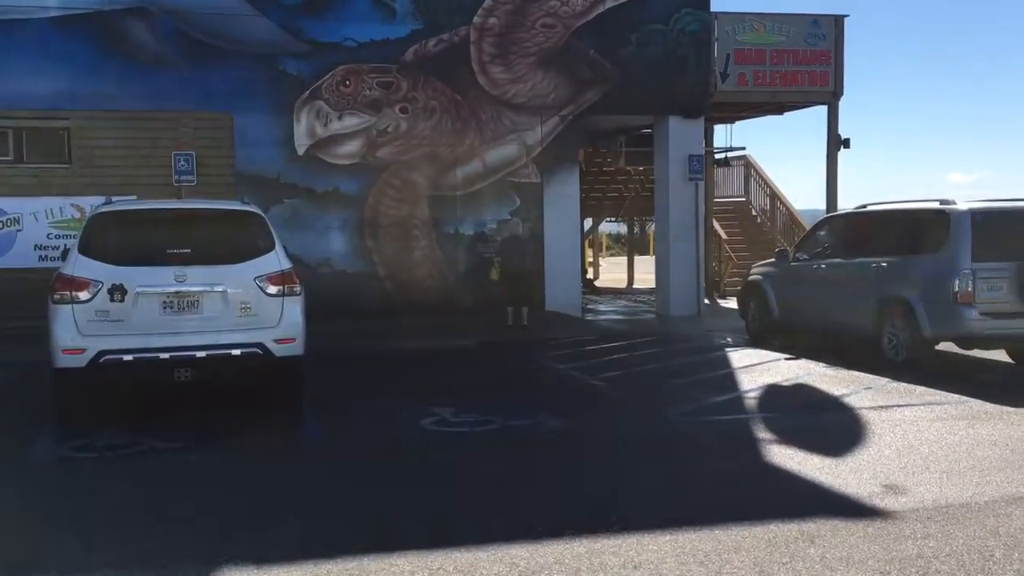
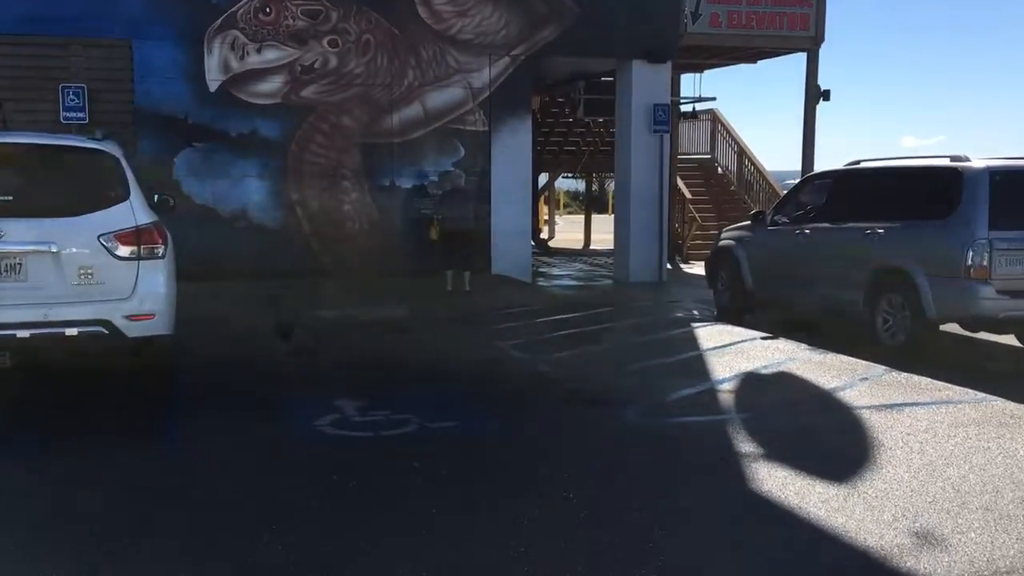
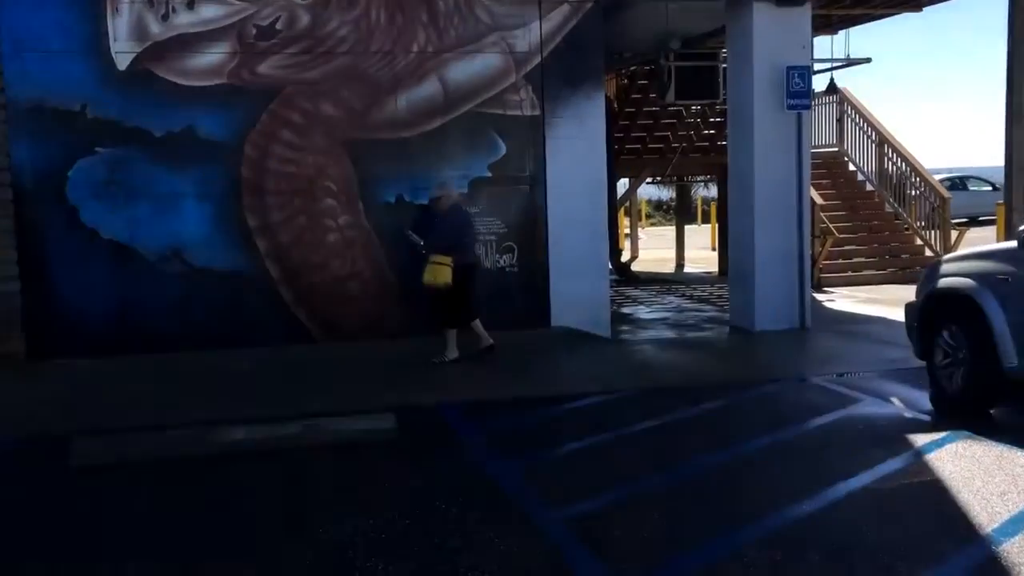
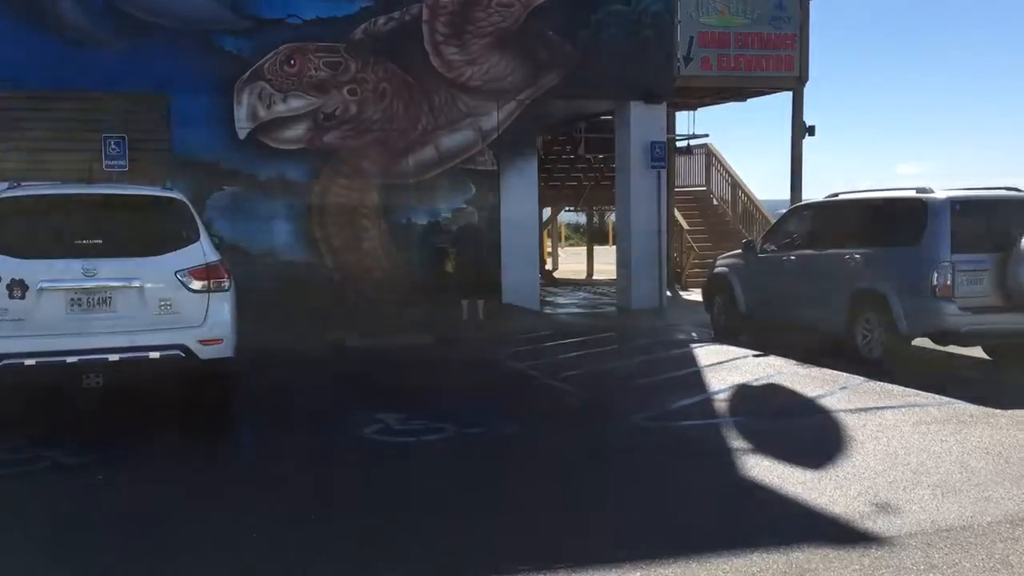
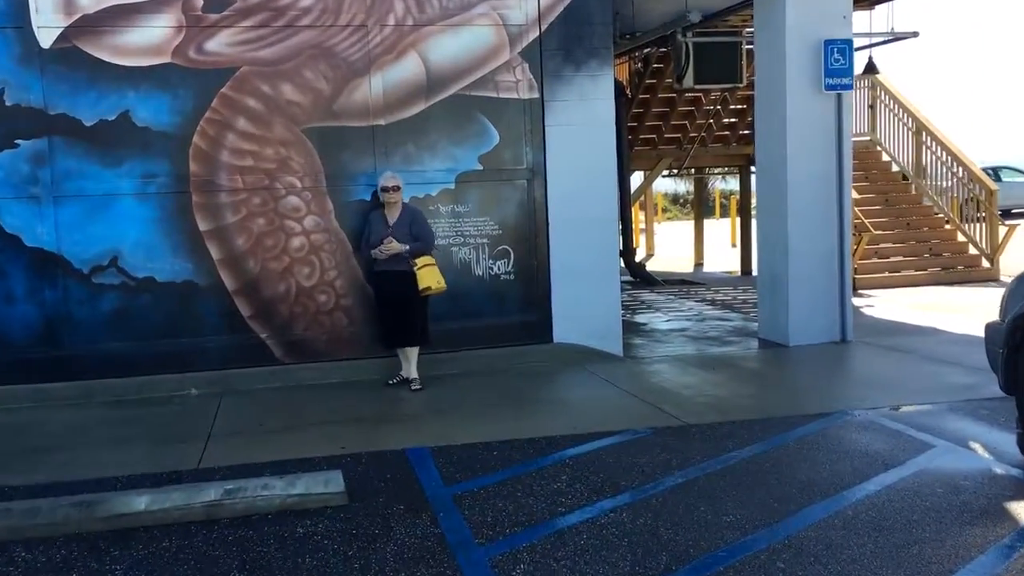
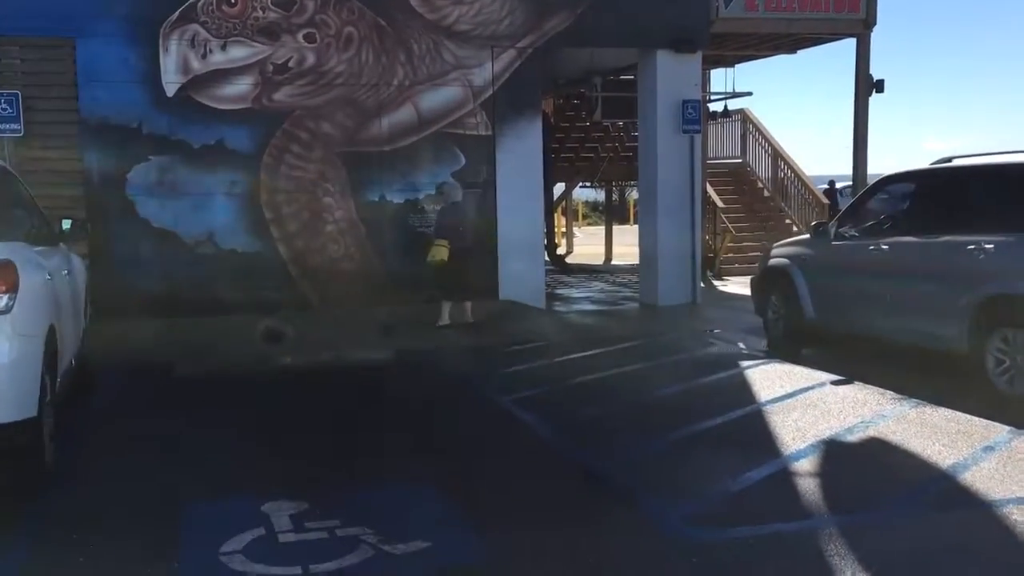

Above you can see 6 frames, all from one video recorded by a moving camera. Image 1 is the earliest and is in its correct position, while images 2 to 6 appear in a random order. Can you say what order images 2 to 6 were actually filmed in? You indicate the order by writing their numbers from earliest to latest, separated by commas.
4, 2, 6, 3, 5
